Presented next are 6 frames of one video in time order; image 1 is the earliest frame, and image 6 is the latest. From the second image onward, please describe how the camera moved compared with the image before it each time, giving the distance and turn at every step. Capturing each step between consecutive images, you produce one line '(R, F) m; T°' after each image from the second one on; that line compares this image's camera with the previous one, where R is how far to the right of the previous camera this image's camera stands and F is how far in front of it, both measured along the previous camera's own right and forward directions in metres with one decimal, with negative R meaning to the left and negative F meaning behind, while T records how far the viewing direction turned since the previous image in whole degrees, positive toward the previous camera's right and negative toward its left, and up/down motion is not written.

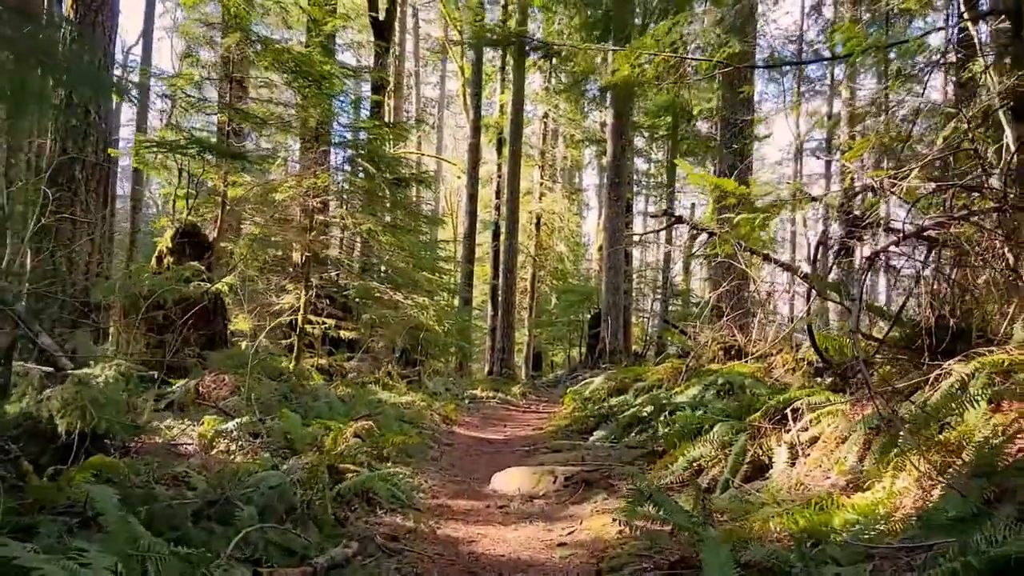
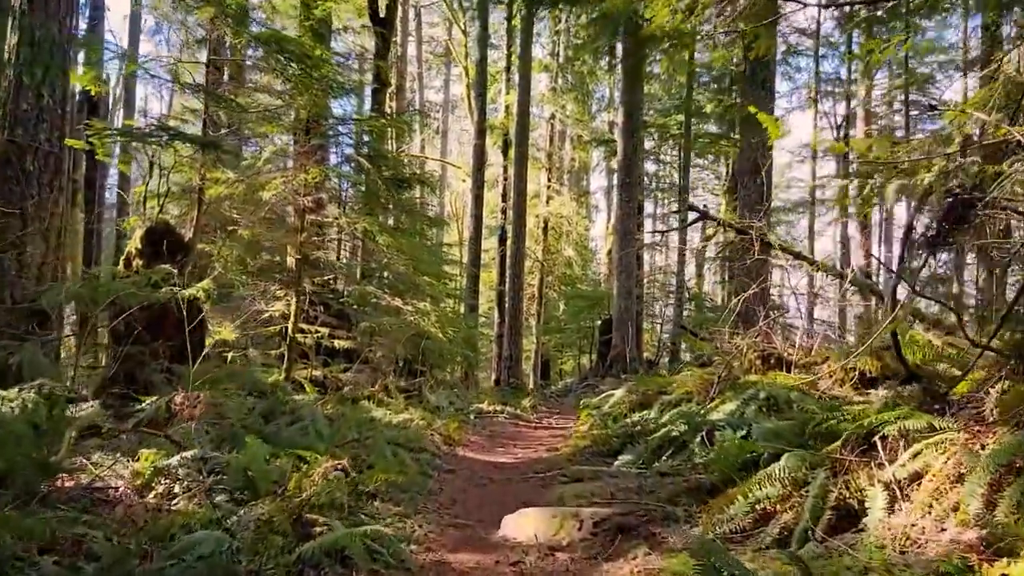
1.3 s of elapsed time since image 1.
(0.0, +1.0) m; 0°
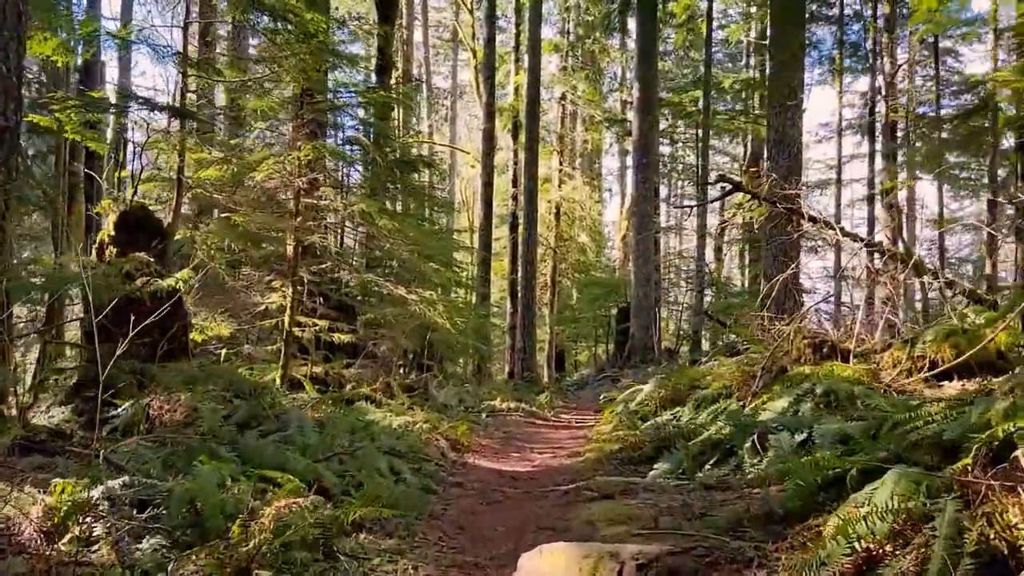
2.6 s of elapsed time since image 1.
(0.0, +0.9) m; -1°
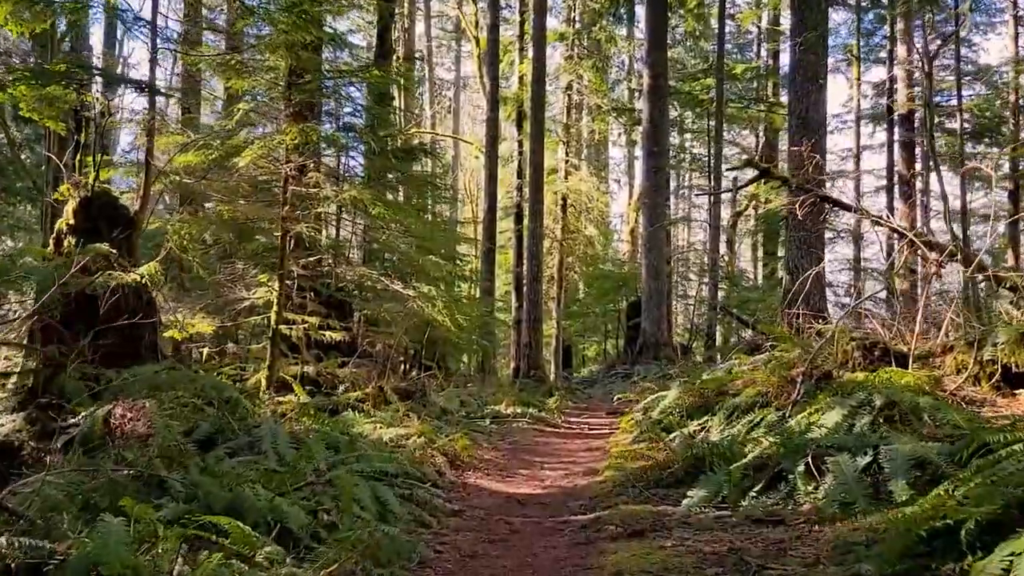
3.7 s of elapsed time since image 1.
(0.0, +0.9) m; 0°
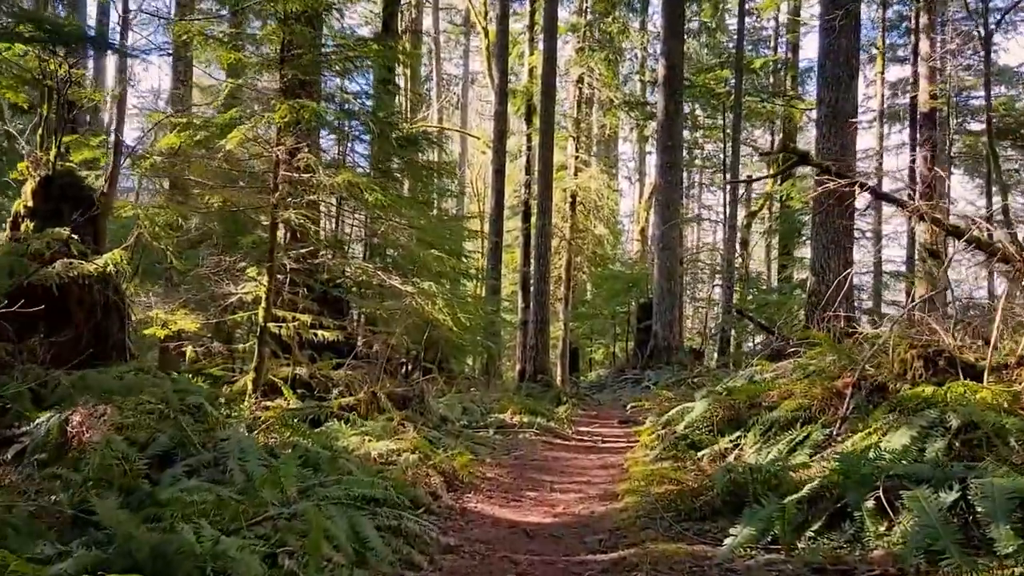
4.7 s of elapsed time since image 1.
(0.0, +0.8) m; 0°
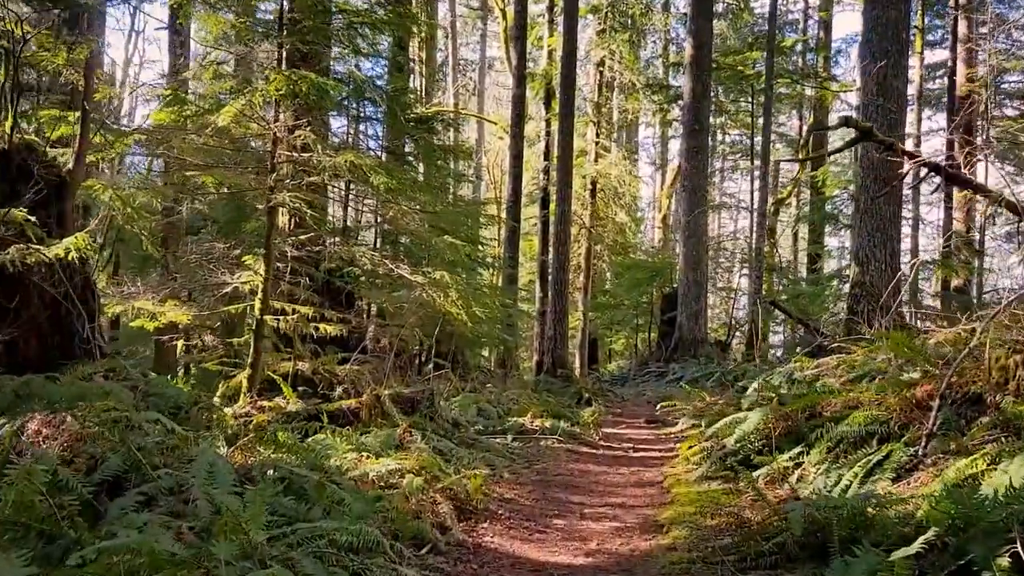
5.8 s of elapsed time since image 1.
(0.0, +0.8) m; -1°
